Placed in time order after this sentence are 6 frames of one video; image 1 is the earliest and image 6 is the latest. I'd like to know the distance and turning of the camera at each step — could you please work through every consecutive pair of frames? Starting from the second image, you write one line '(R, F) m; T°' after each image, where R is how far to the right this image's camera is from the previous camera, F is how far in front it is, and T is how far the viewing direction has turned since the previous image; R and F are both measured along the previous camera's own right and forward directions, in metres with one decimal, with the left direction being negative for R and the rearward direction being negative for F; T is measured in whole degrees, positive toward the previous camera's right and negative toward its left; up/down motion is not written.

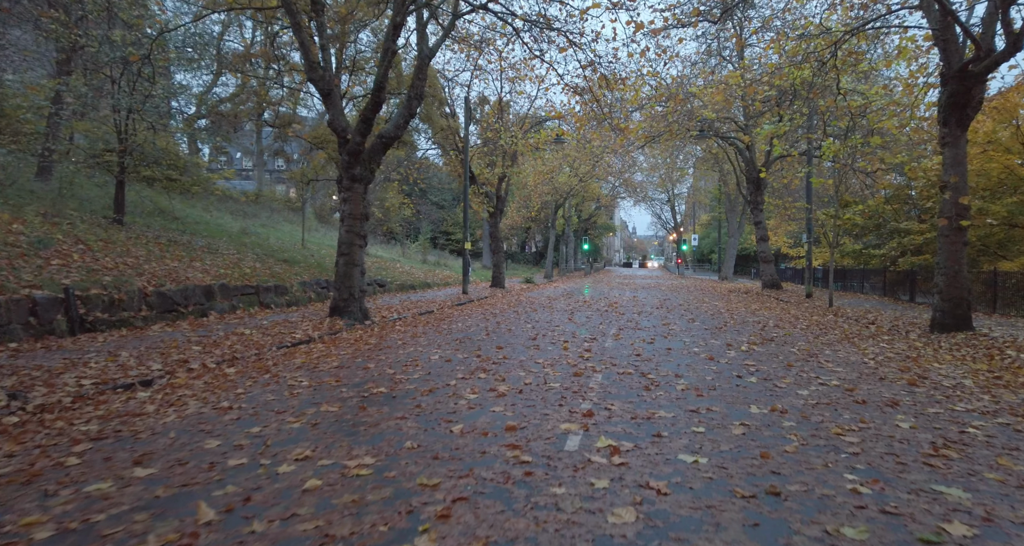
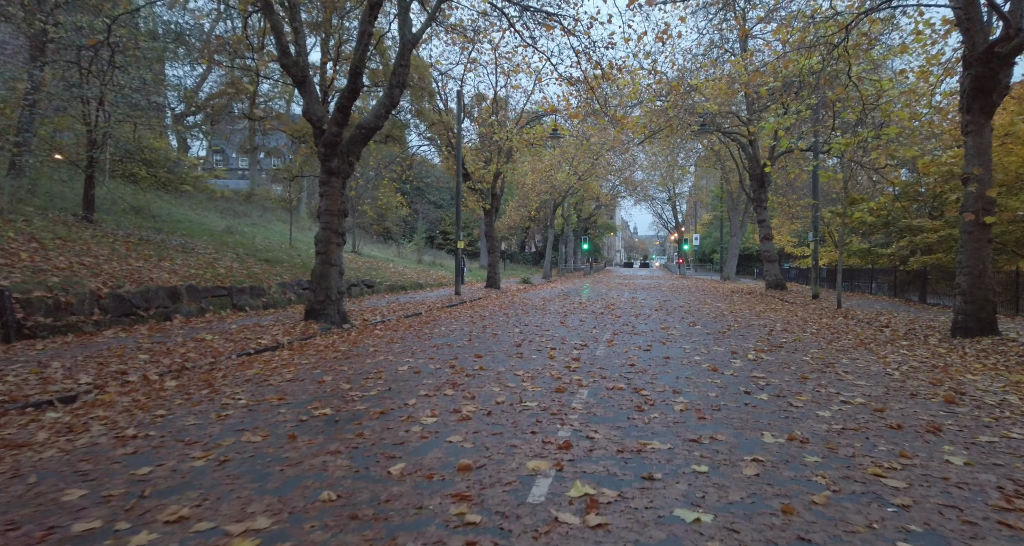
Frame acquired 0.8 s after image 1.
(+0.3, +0.9) m; 0°
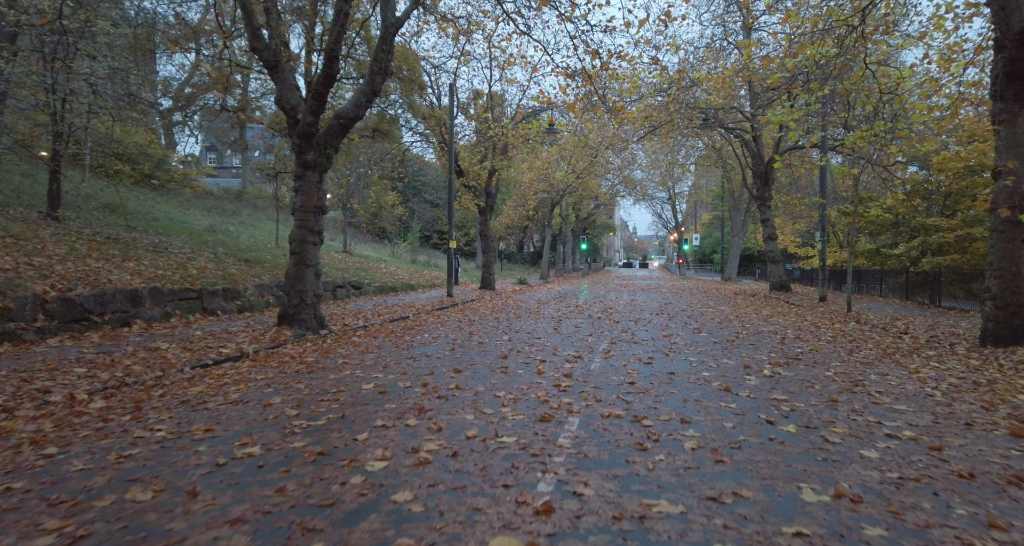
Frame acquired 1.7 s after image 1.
(+0.2, +0.9) m; 0°
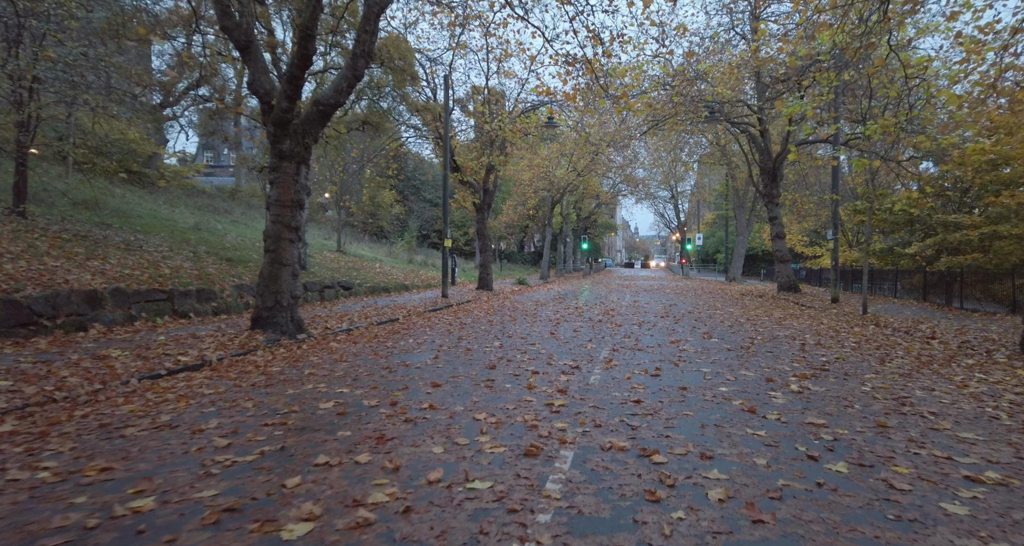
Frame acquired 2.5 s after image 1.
(+0.1, +0.9) m; 0°
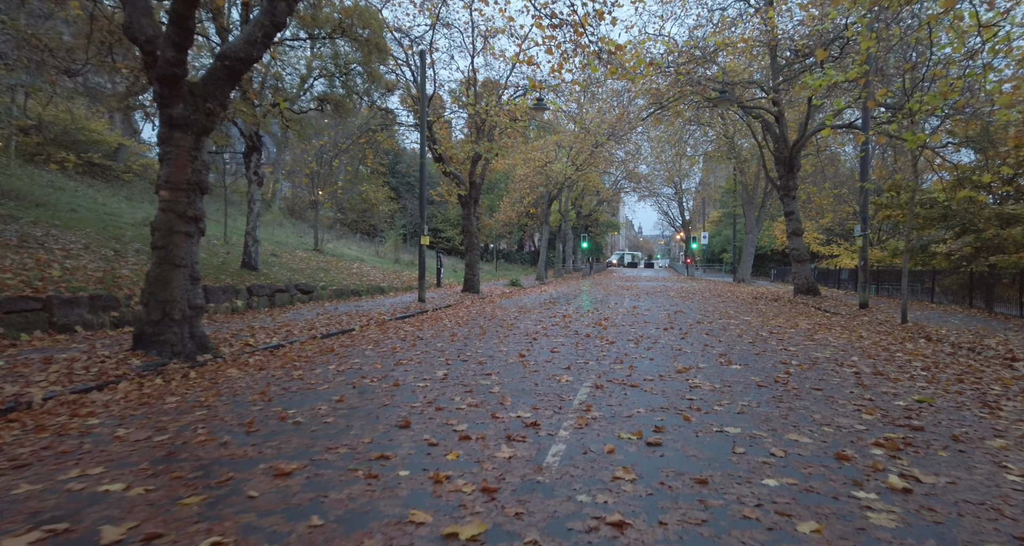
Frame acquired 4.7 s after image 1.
(+0.6, +2.4) m; 0°
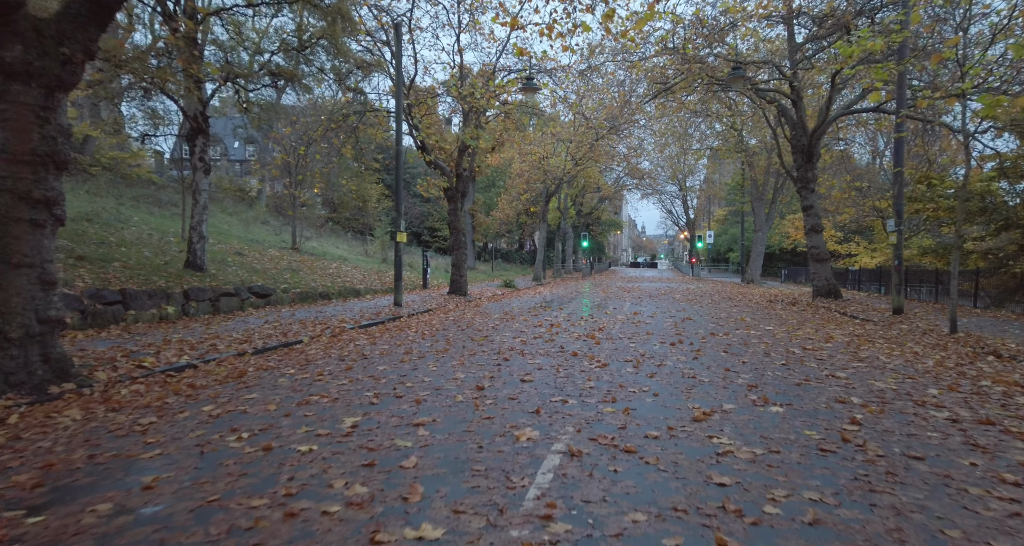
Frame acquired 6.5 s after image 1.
(+0.5, +2.1) m; 0°
